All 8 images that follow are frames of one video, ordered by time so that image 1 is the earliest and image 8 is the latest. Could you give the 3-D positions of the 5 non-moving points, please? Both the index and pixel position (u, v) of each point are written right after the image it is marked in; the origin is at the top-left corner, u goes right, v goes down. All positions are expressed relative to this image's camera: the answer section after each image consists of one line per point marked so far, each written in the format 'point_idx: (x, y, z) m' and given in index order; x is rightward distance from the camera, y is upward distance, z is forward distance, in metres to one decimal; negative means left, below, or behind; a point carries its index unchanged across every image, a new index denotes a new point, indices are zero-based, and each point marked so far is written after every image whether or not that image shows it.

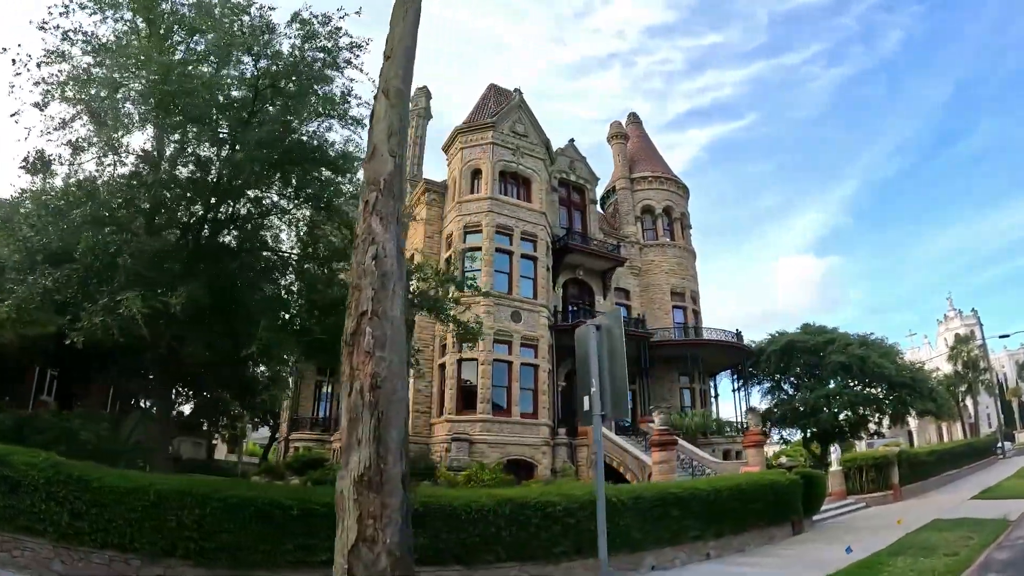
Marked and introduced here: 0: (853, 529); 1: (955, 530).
0: (+8.5, -6.1, +14.8) m
1: (+10.3, -5.8, +14.0) m
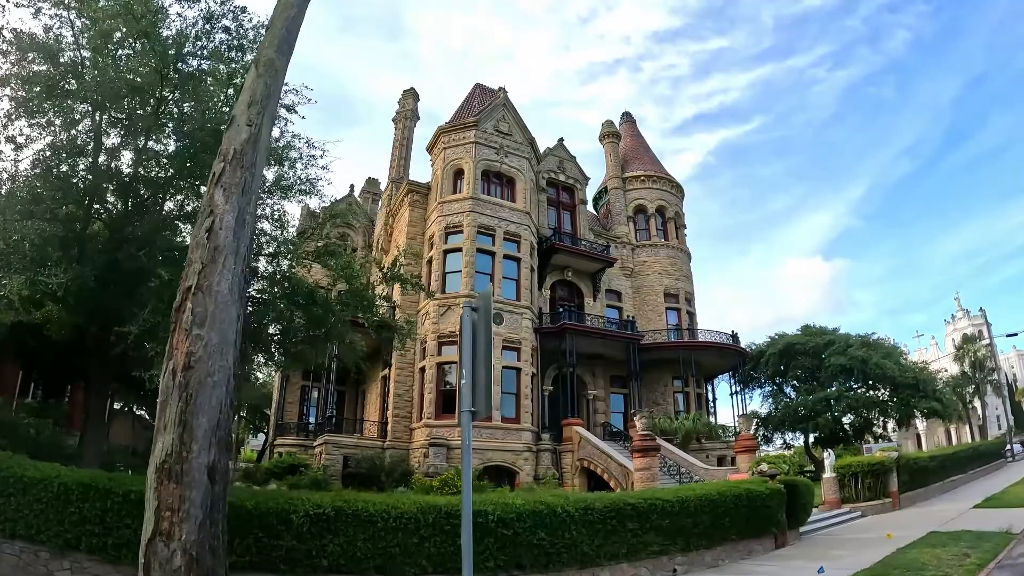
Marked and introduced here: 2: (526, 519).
0: (+7.7, -6.0, +13.9) m
1: (+9.5, -5.7, +13.1) m
2: (+0.2, -3.6, +9.1) m
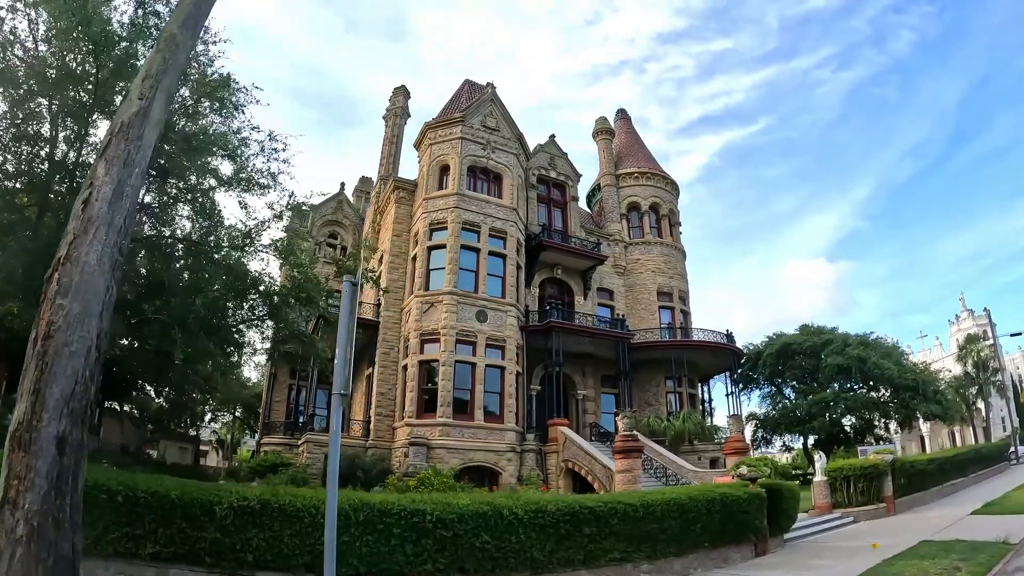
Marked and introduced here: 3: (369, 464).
0: (+7.0, -5.9, +13.3) m
1: (+8.8, -5.5, +12.5) m
2: (-0.6, -3.4, +8.7) m
3: (-4.3, -5.3, +18.6) m
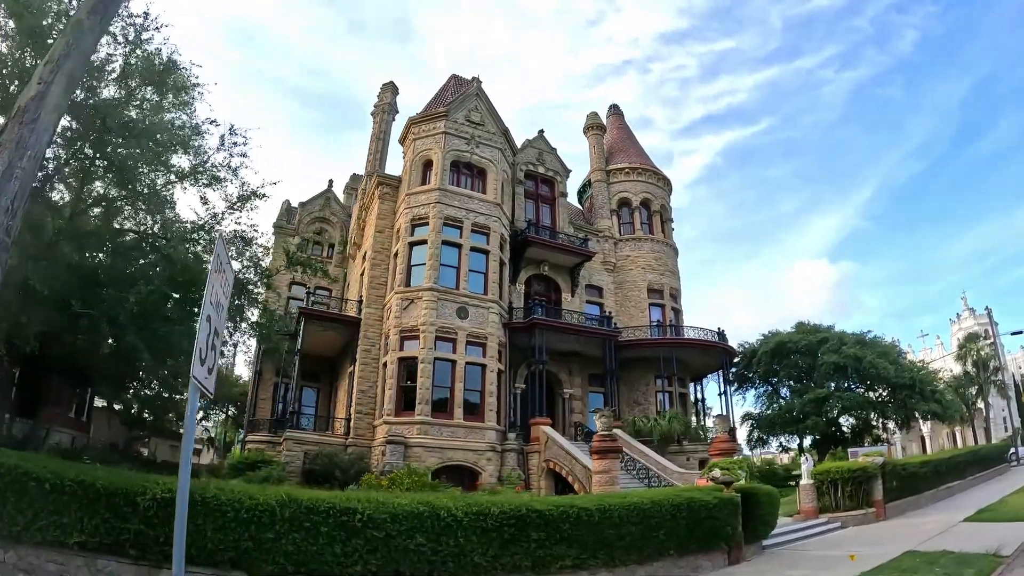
0: (+6.2, -5.7, +12.8) m
1: (+8.0, -5.4, +11.9) m
2: (-1.5, -3.2, +8.4) m
3: (-5.0, -5.2, +18.3) m
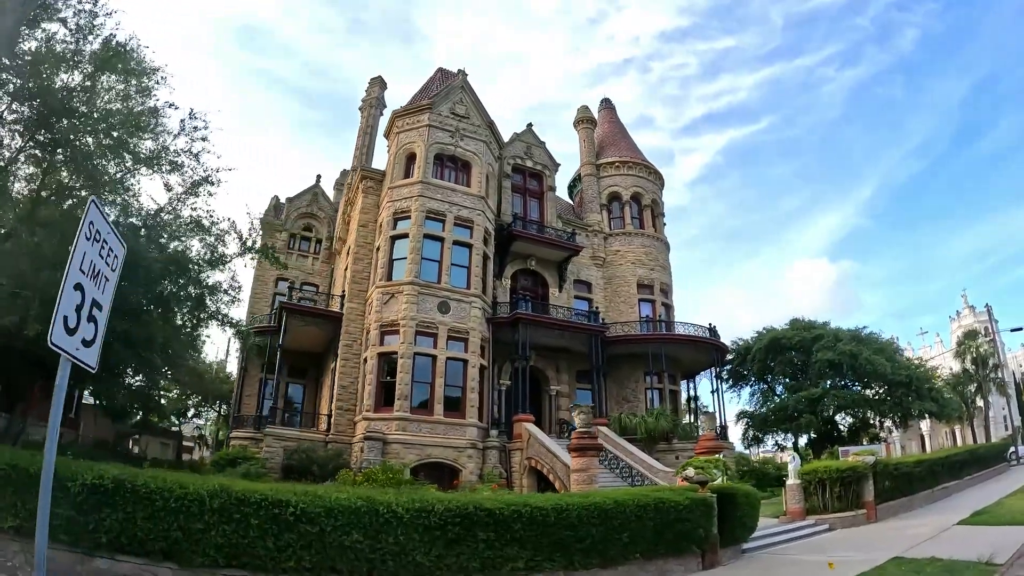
0: (+5.5, -5.5, +12.3) m
1: (+7.3, -5.2, +11.3) m
2: (-2.3, -3.0, +8.0) m
3: (-5.5, -5.0, +18.0) m
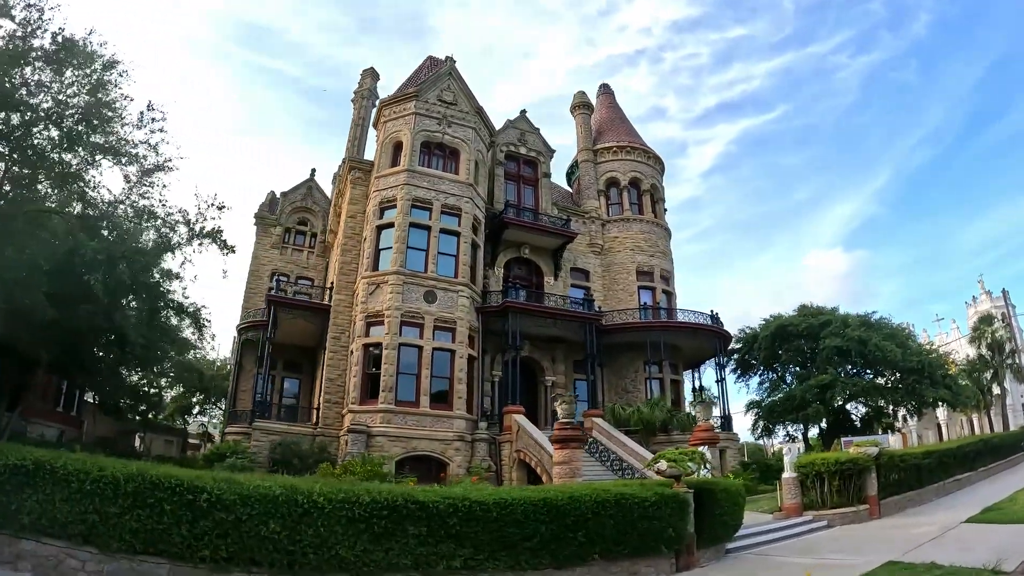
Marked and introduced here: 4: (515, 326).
0: (+4.9, -5.0, +11.5) m
1: (+6.6, -4.7, +10.4) m
2: (-3.2, -2.6, +7.6) m
3: (-5.9, -4.7, +17.7) m
4: (+0.1, -1.2, +19.5) m
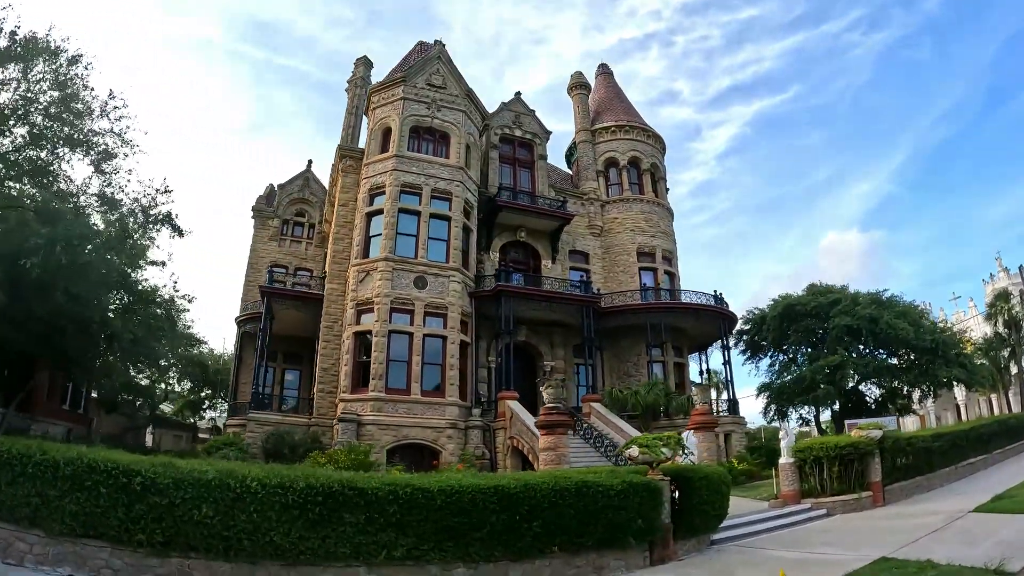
0: (+4.4, -4.5, +10.9) m
1: (+6.1, -4.1, +9.8) m
2: (-3.9, -2.3, +7.3) m
3: (-6.1, -4.4, +17.6) m
4: (-0.1, -0.7, +19.1) m
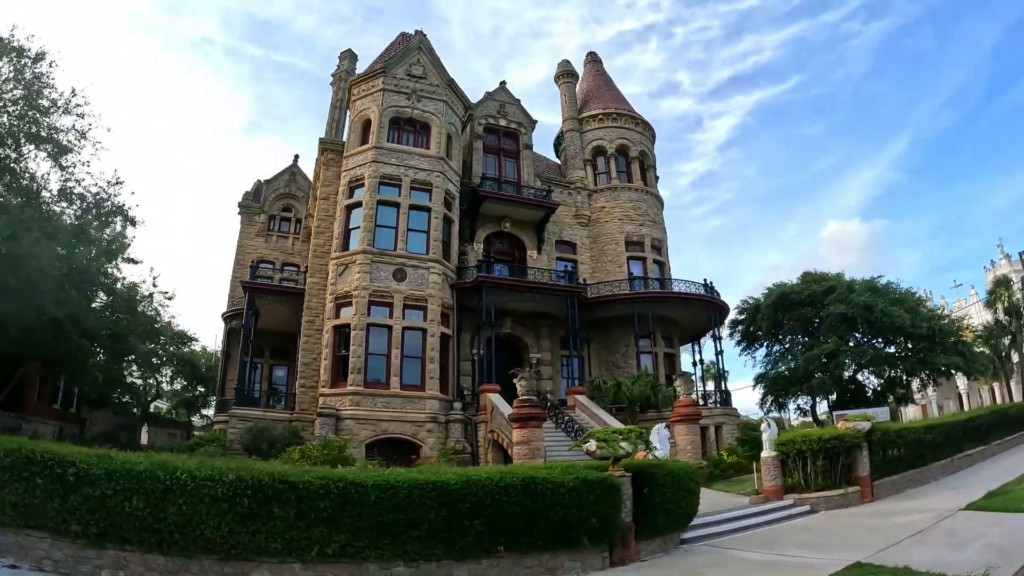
0: (+3.7, -4.2, +10.4) m
1: (+5.3, -3.8, +9.3) m
2: (-4.7, -2.2, +7.1) m
3: (-6.7, -4.2, +17.4) m
4: (-0.7, -0.5, +18.7) m
